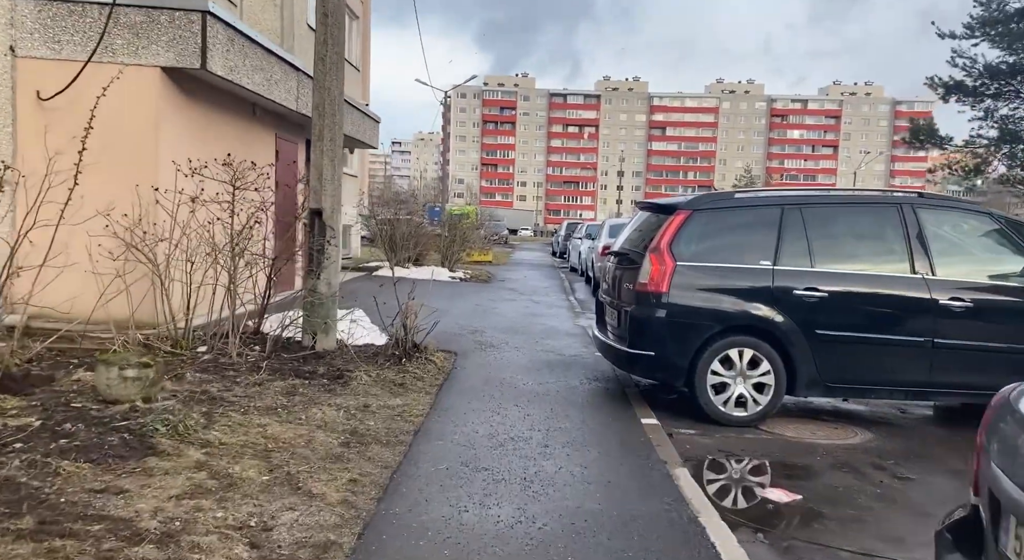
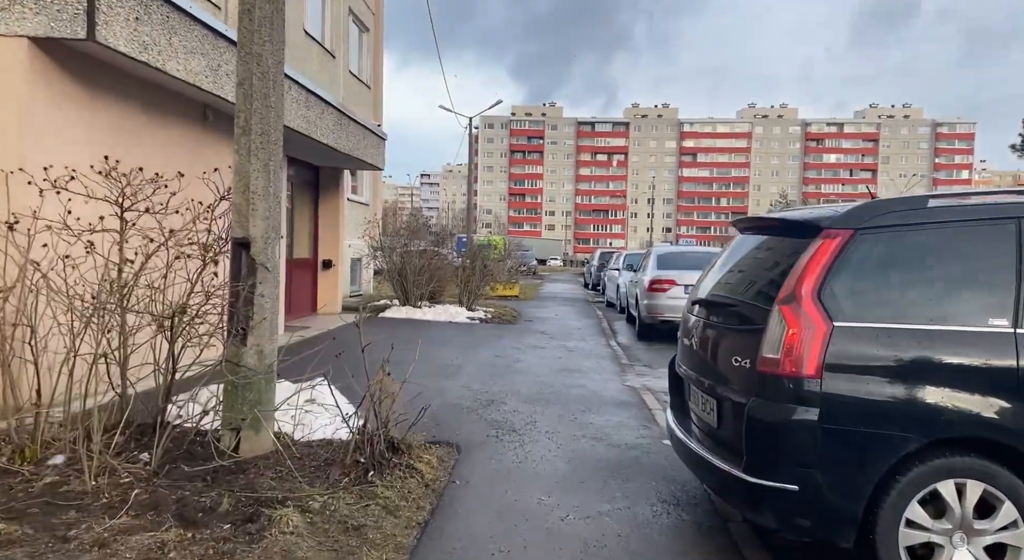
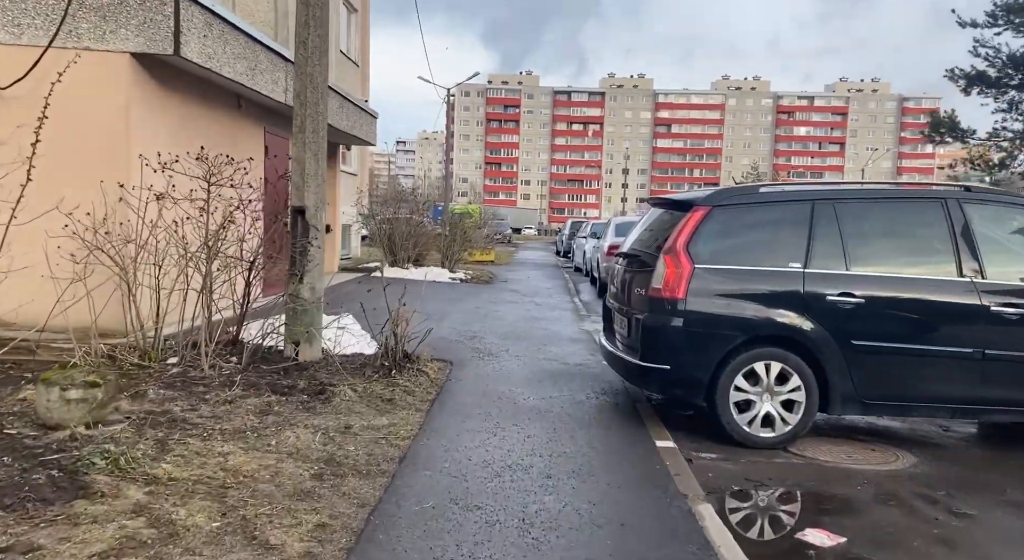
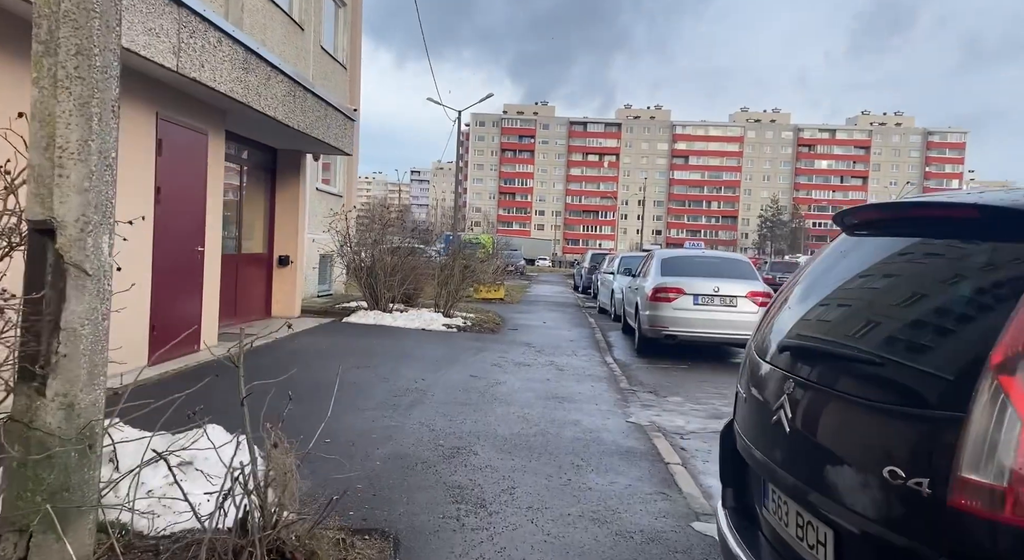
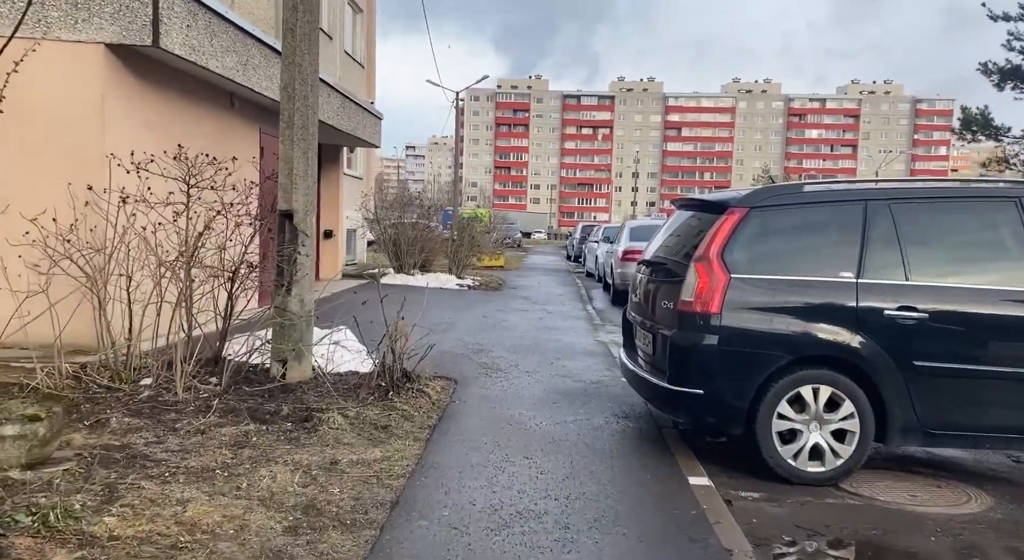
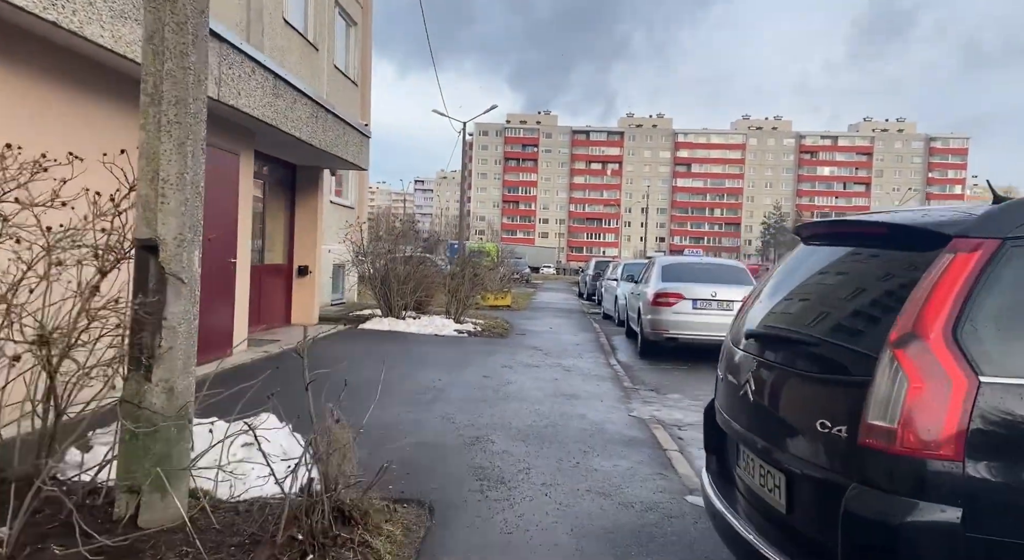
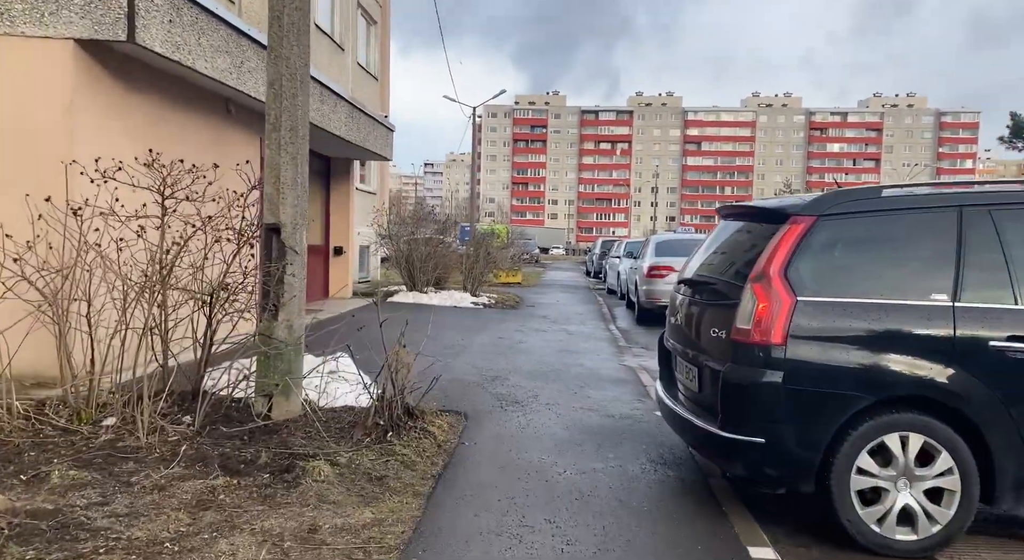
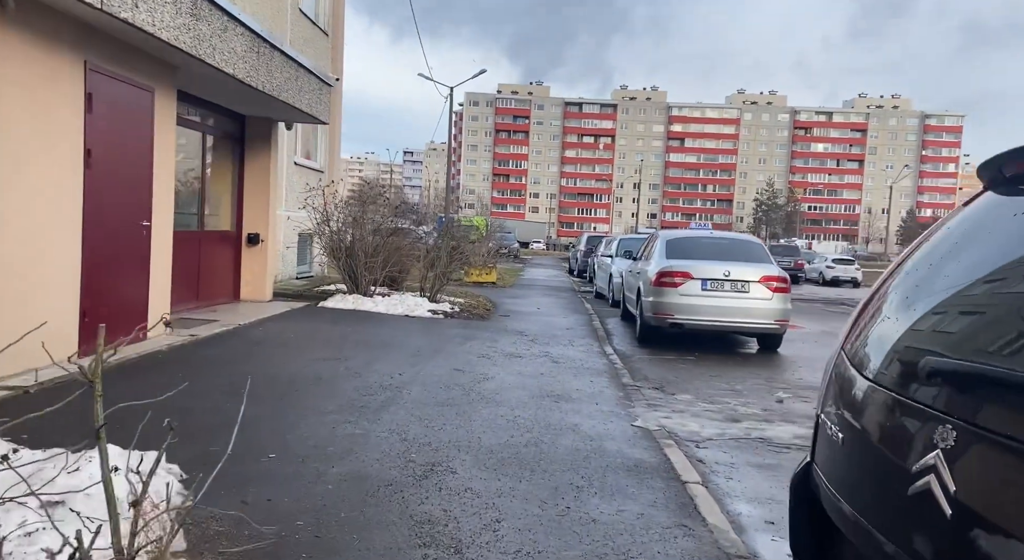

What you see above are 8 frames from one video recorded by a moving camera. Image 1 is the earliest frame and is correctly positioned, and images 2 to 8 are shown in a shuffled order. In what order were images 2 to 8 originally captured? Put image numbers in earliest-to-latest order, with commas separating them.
3, 5, 7, 2, 6, 4, 8
